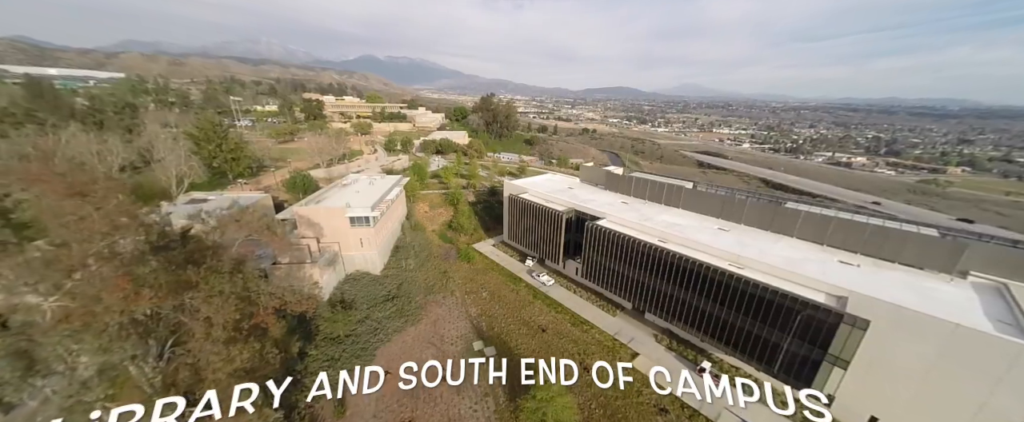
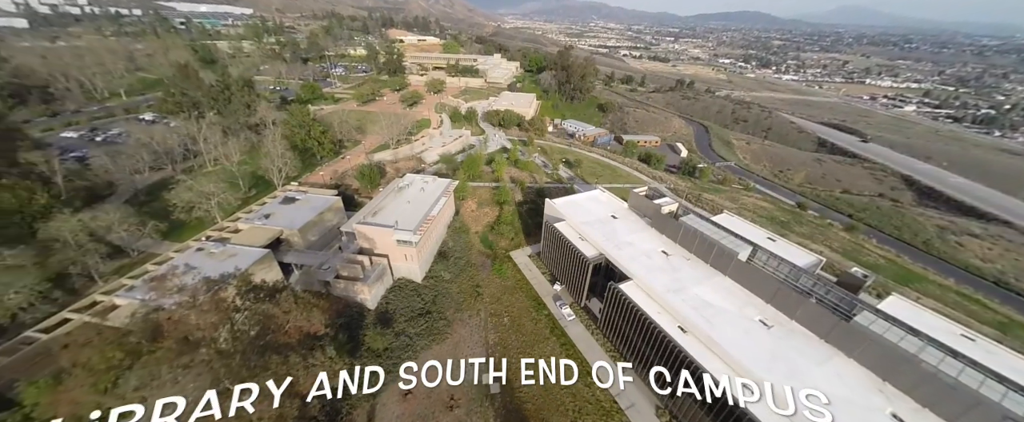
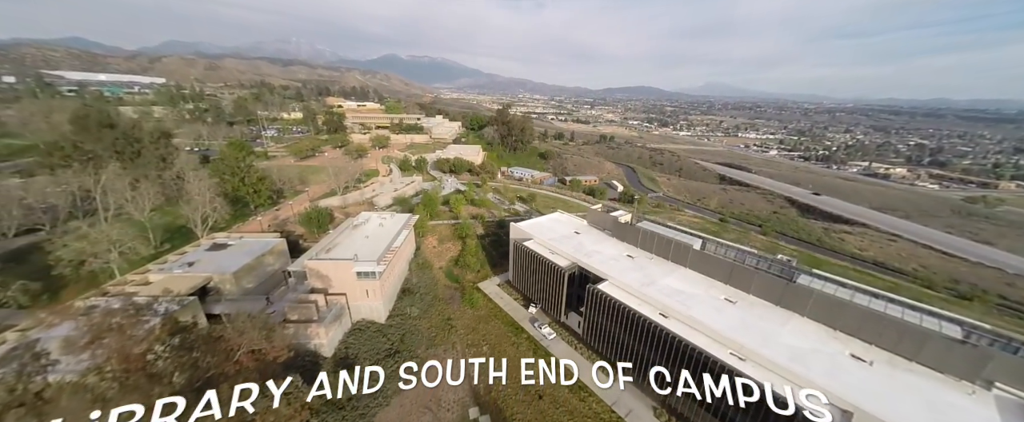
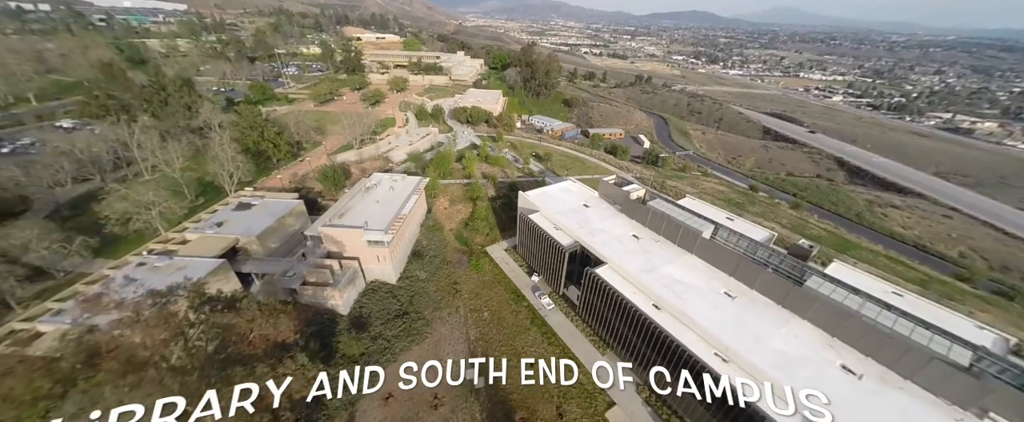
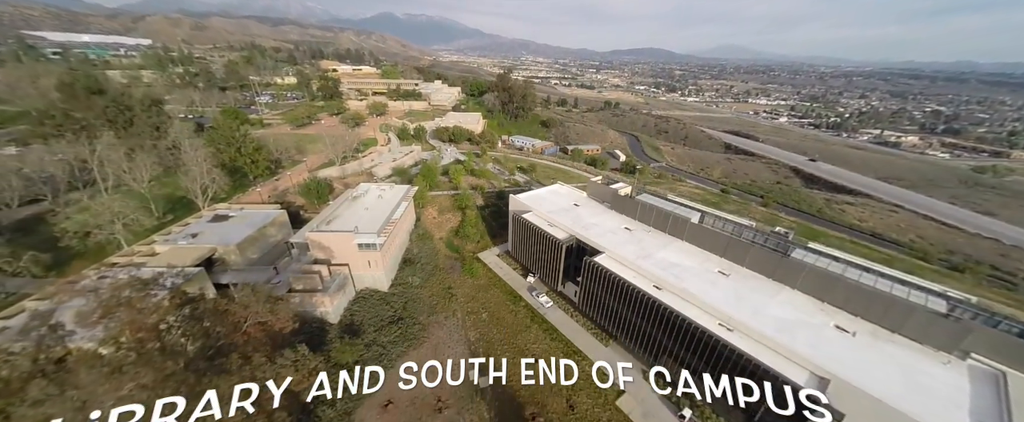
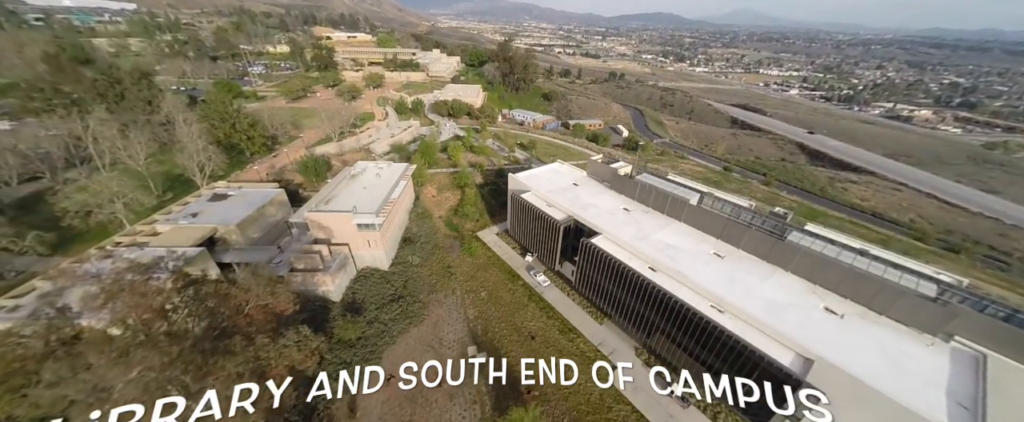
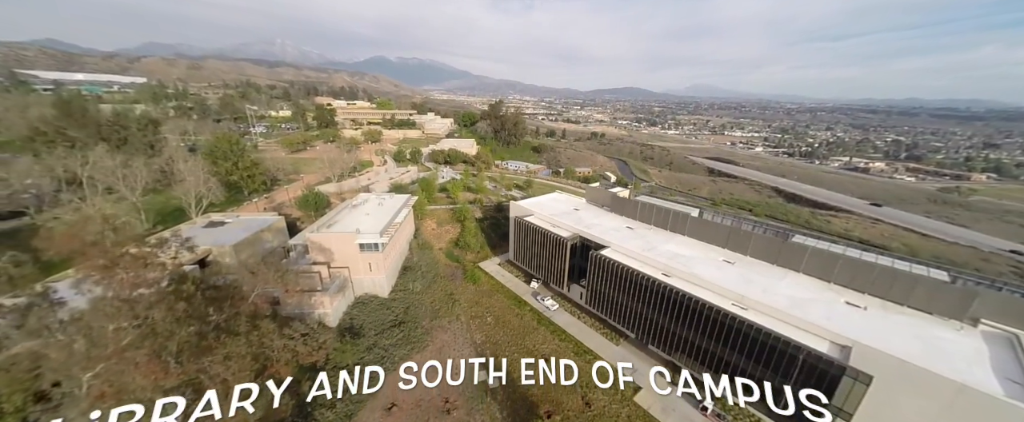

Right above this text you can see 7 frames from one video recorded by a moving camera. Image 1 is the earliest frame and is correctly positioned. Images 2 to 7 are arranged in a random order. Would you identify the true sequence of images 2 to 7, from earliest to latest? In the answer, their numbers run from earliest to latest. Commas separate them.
7, 3, 5, 6, 4, 2
